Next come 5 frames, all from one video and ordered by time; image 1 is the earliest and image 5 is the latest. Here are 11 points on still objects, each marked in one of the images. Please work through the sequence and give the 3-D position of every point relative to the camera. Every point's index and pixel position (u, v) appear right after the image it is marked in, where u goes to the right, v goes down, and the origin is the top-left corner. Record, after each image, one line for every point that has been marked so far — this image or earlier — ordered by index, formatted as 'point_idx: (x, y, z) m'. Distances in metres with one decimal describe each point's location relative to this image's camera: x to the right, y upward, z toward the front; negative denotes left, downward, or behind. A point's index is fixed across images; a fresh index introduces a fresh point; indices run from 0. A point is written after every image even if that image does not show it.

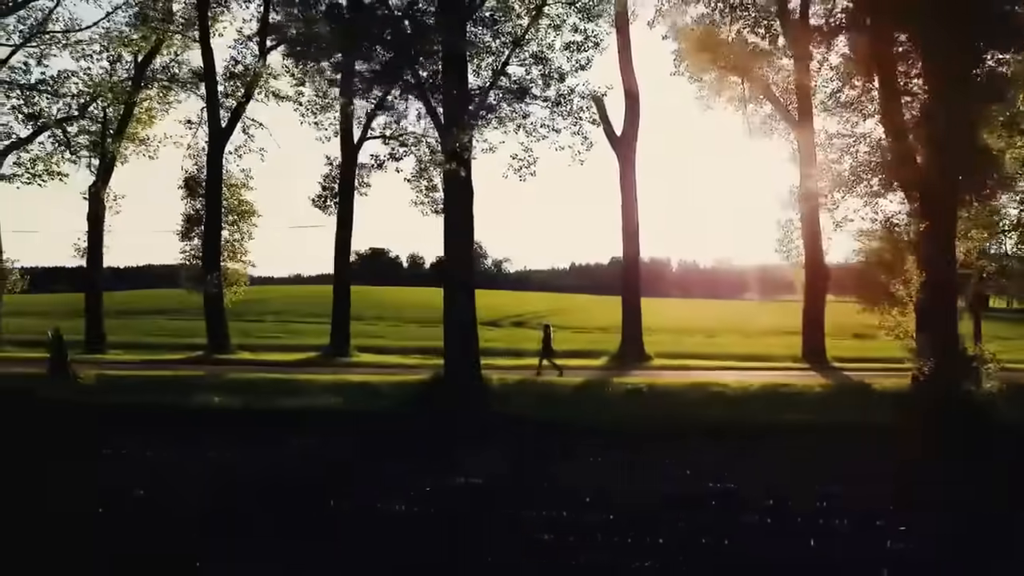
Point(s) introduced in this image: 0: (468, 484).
0: (-0.4, -2.3, +12.1) m
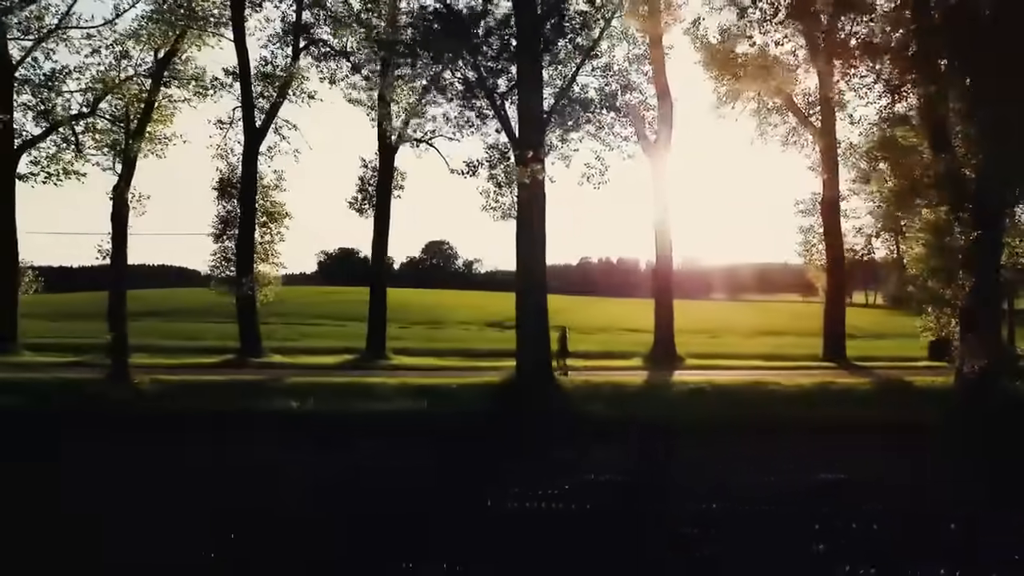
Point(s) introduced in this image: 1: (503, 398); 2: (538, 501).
0: (+1.1, -2.4, +12.6) m
1: (-0.1, -1.8, +16.7) m
2: (+0.4, -2.6, +12.5) m
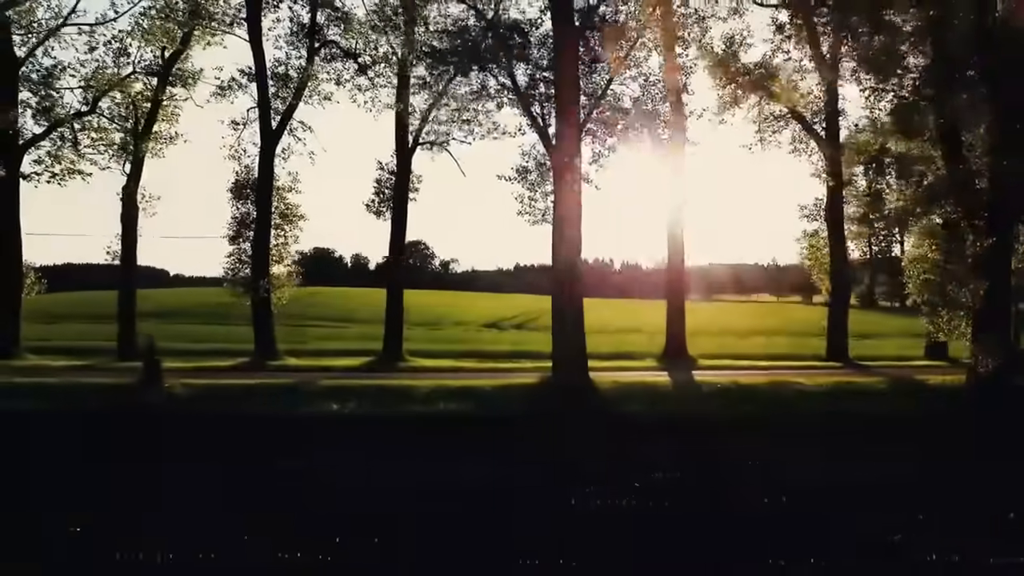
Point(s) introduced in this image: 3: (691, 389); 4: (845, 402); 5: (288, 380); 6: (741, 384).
0: (+2.0, -2.4, +13.0) m
1: (+0.5, -1.9, +16.9) m
2: (+1.3, -2.7, +12.8) m
3: (+3.1, -1.8, +17.8) m
4: (+5.8, -2.0, +17.5) m
5: (-4.2, -1.7, +18.7) m
6: (+4.1, -1.7, +18.1) m
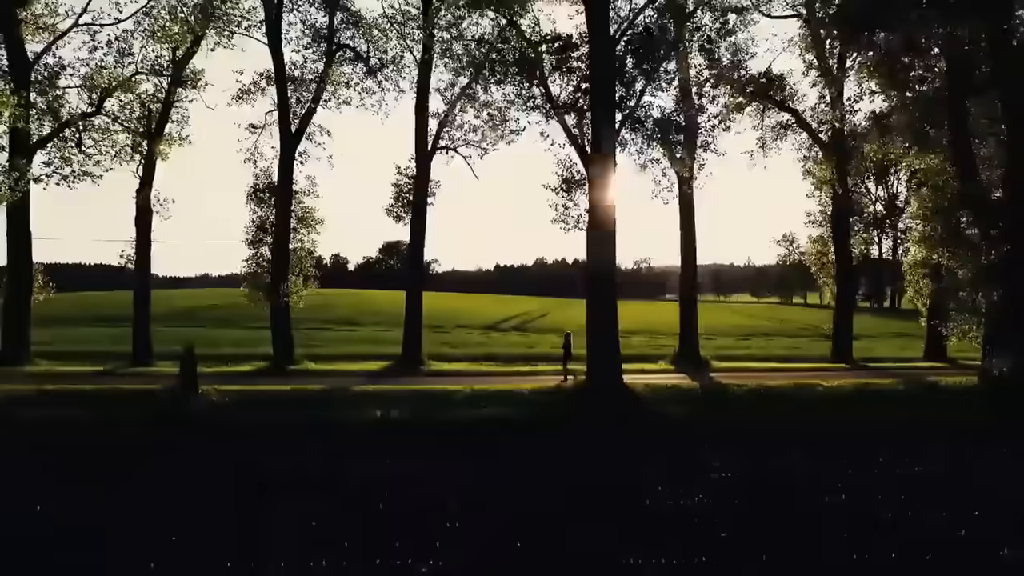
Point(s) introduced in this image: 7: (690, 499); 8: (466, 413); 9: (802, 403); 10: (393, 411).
0: (+2.8, -2.6, +13.4) m
1: (+1.1, -2.0, +17.2) m
2: (+2.2, -2.8, +13.2) m
3: (+3.7, -1.9, +18.2) m
4: (+6.4, -2.1, +18.1) m
5: (-3.7, -1.8, +18.7) m
6: (+4.6, -1.8, +18.6) m
7: (+2.3, -2.8, +13.2) m
8: (-0.8, -2.0, +16.7) m
9: (+5.1, -2.0, +17.8) m
10: (-2.0, -2.0, +16.7) m
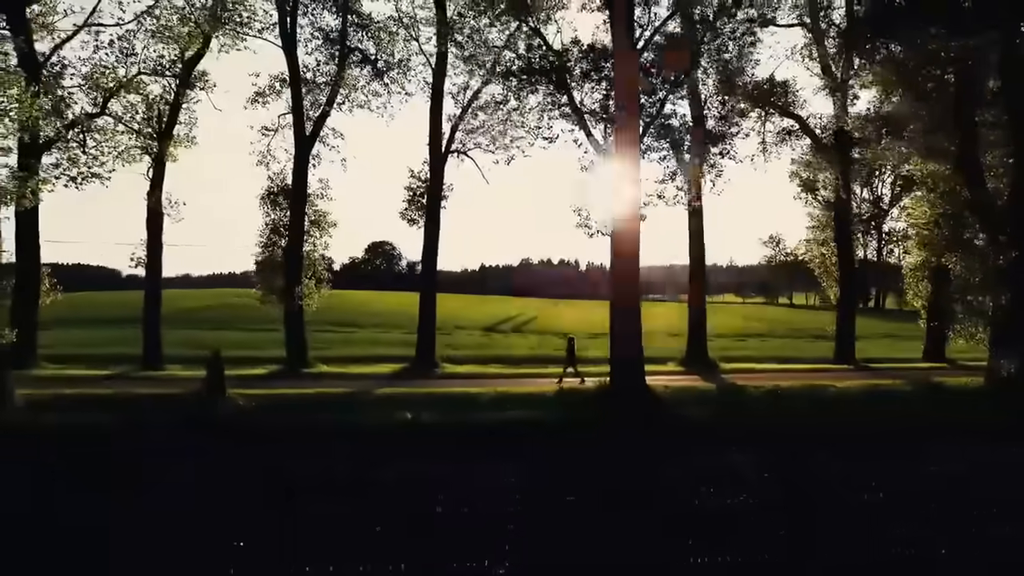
0: (+3.4, -2.6, +13.7) m
1: (+1.5, -2.1, +17.5) m
2: (+2.8, -2.9, +13.5) m
3: (+4.1, -1.9, +18.6) m
4: (+6.8, -2.2, +18.5) m
5: (-3.3, -1.9, +18.7) m
6: (+5.0, -1.9, +19.0) m
7: (+2.9, -2.9, +13.5) m
8: (-0.4, -2.1, +16.8) m
9: (+5.5, -2.1, +18.2) m
10: (-1.6, -2.1, +16.8) m
